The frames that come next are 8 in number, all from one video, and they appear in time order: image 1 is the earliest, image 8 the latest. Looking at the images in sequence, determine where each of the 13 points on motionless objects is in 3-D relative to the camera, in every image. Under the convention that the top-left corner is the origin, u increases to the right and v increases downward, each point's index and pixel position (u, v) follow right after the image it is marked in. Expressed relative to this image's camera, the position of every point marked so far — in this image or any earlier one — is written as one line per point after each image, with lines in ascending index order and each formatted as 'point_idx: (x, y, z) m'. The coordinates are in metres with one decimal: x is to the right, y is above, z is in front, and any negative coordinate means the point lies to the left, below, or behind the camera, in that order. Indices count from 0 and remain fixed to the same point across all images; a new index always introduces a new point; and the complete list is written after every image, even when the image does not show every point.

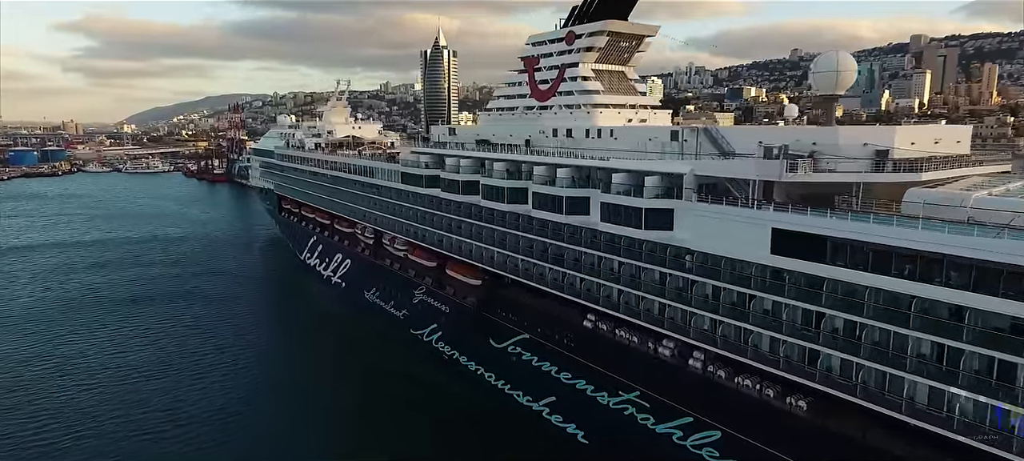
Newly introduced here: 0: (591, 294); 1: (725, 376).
0: (+2.0, -1.6, +14.9) m
1: (+4.4, -3.0, +12.5) m
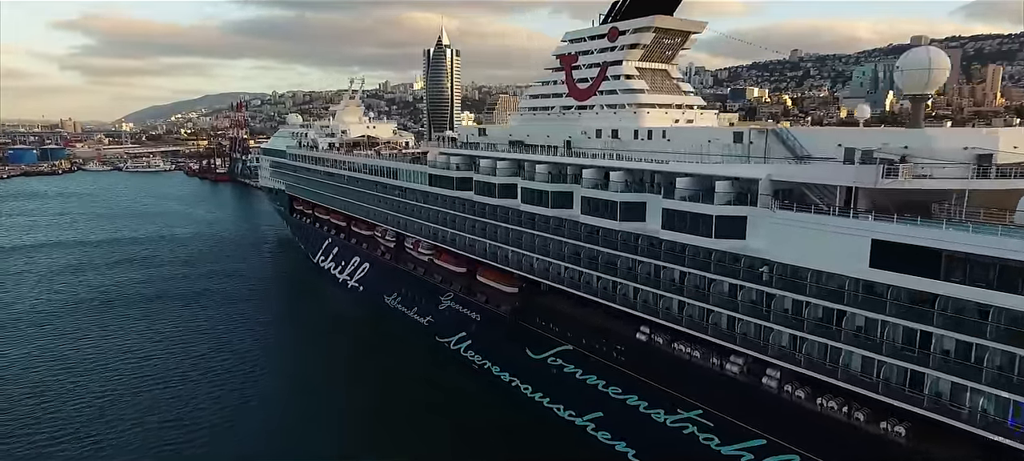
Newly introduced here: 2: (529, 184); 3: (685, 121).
0: (+3.1, -1.8, +14.0) m
1: (+5.6, -3.2, +11.6) m
2: (+0.5, +1.3, +17.3) m
3: (+5.2, +3.3, +18.2) m
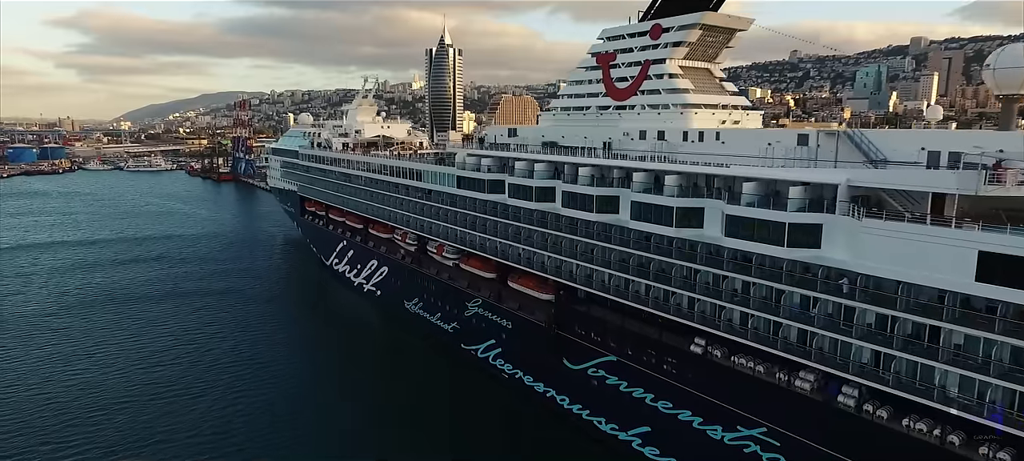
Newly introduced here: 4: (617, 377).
0: (+4.2, -1.9, +13.3) m
1: (+6.7, -3.3, +10.9) m
2: (+1.6, +1.2, +16.6) m
3: (+6.3, +3.1, +17.5) m
4: (+2.7, -3.9, +16.2) m
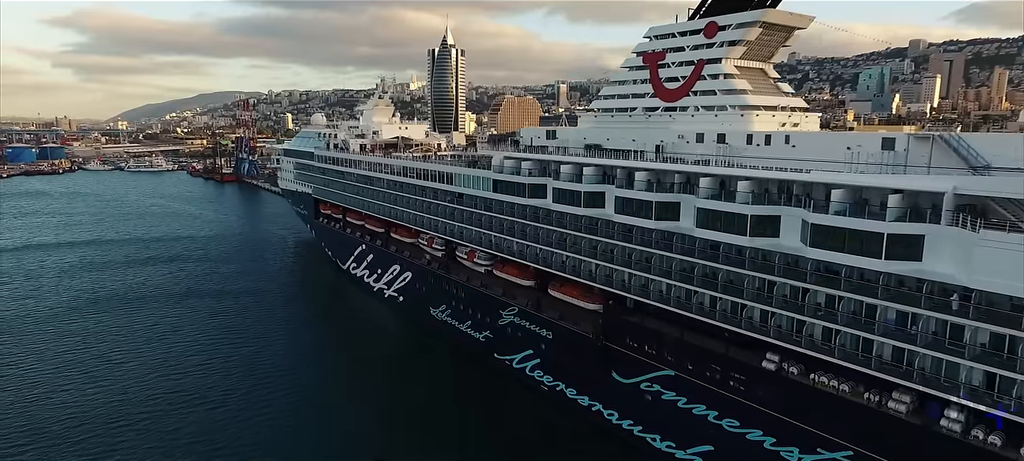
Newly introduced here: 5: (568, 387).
0: (+5.6, -2.1, +12.5) m
1: (+8.0, -3.5, +10.2) m
2: (+3.0, +1.0, +15.8) m
3: (+7.6, +2.9, +16.7) m
4: (+4.1, -4.1, +15.4) m
5: (+1.7, -4.8, +19.0) m
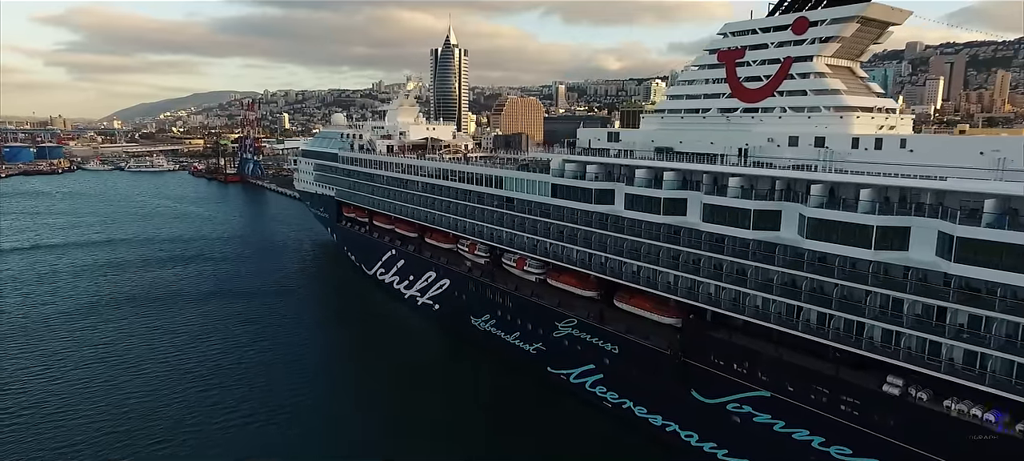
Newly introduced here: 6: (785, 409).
0: (+7.5, -2.3, +11.5) m
1: (+10.0, -3.8, +9.1) m
2: (+4.9, +0.7, +14.7) m
3: (+9.6, +2.7, +15.7) m
4: (+6.0, -4.3, +14.3) m
5: (+3.7, -5.1, +17.9) m
6: (+6.2, -4.1, +13.9) m
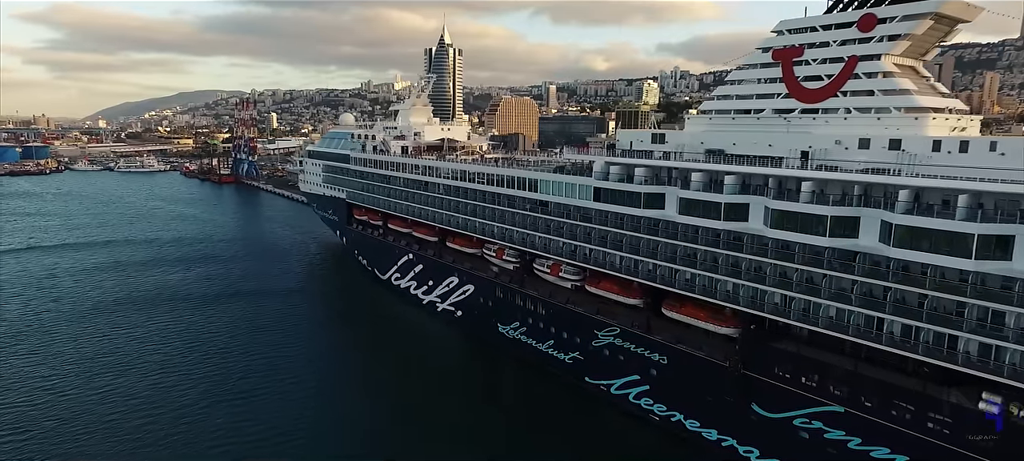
0: (+8.9, -2.5, +10.8) m
1: (+11.5, -3.9, +8.5) m
2: (+6.2, +0.6, +14.0) m
3: (+10.9, +2.5, +15.0) m
4: (+7.3, -4.4, +13.6) m
5: (+4.9, -5.2, +17.2) m
6: (+7.6, -4.2, +13.2) m
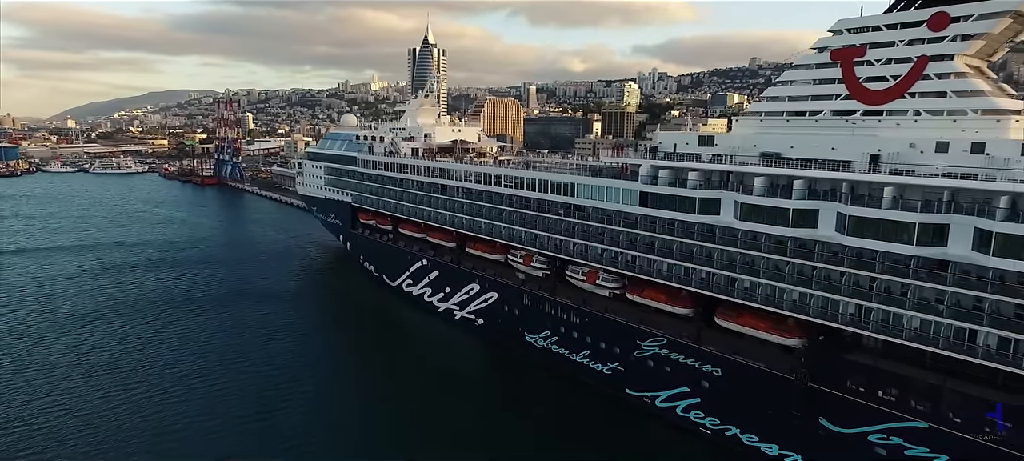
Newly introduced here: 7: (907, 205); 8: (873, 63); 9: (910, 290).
0: (+10.5, -2.6, +10.3) m
1: (+13.1, -4.0, +8.0) m
2: (+7.7, +0.4, +13.4) m
3: (+12.3, +2.4, +14.6) m
4: (+8.8, -4.6, +13.0) m
5: (+6.3, -5.4, +16.5) m
6: (+9.1, -4.4, +12.7) m
7: (+8.4, +0.6, +13.1) m
8: (+9.2, +4.2, +15.5) m
9: (+8.4, -1.3, +12.9) m
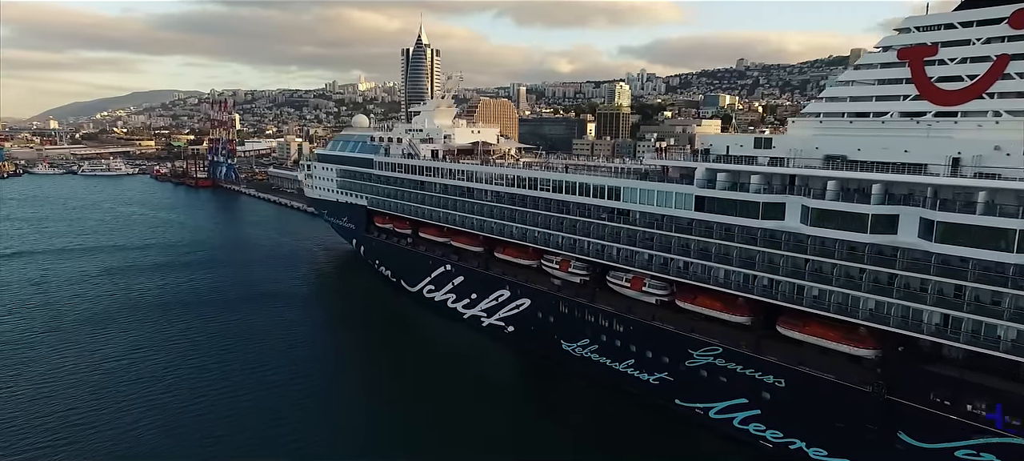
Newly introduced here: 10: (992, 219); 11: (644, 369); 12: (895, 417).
0: (+12.1, -2.8, +9.7) m
1: (+14.7, -4.2, +7.5) m
2: (+9.2, +0.3, +12.8) m
3: (+13.7, +2.2, +14.1) m
4: (+10.4, -4.7, +12.4) m
5: (+7.8, -5.6, +15.8) m
6: (+10.6, -4.5, +12.1) m
7: (+9.9, +0.4, +12.5) m
8: (+10.7, +4.1, +14.9) m
9: (+9.9, -1.4, +12.4) m
10: (+9.6, +0.2, +12.2) m
11: (+4.3, -4.5, +19.9) m
12: (+8.8, -4.3, +14.0) m
